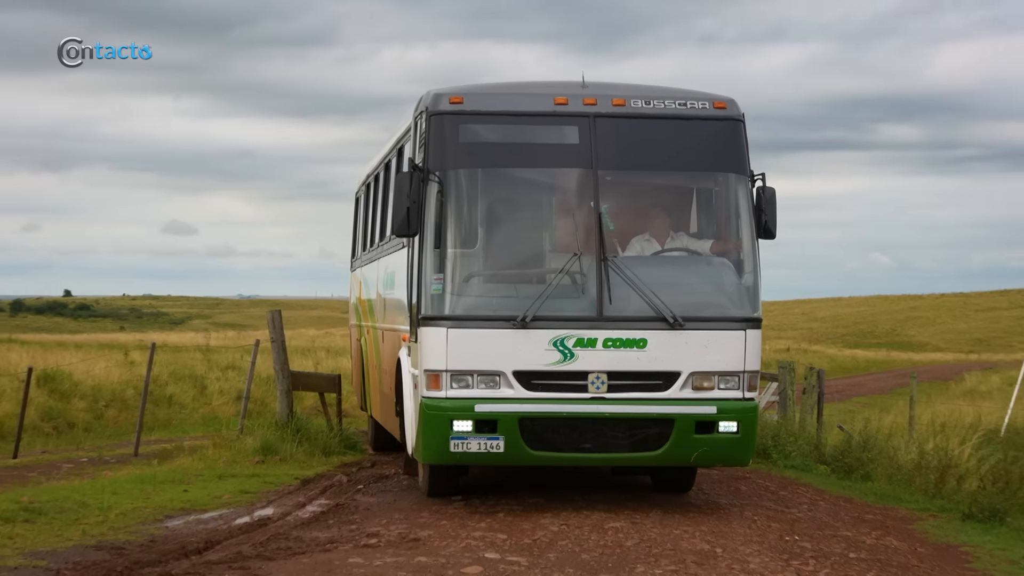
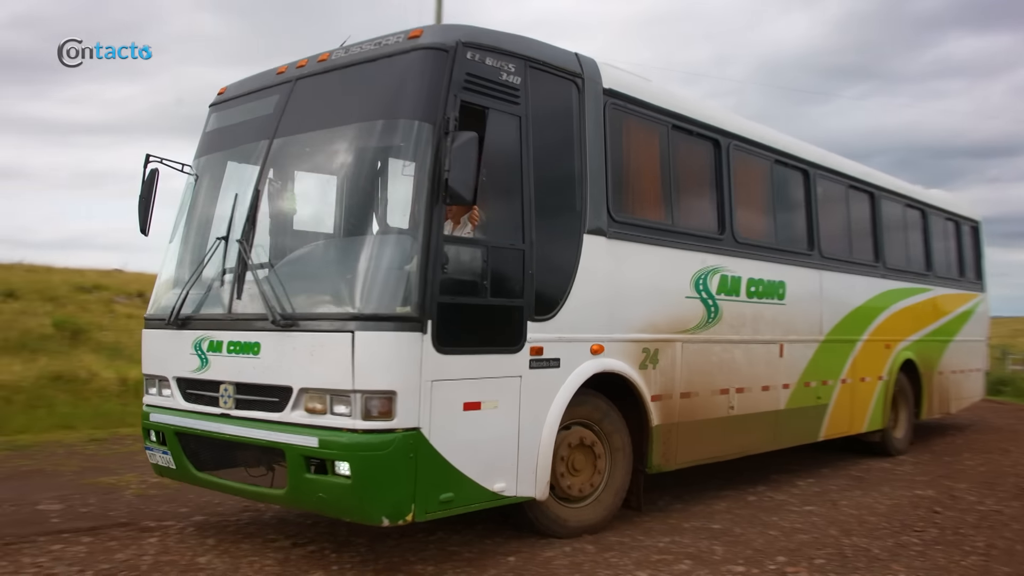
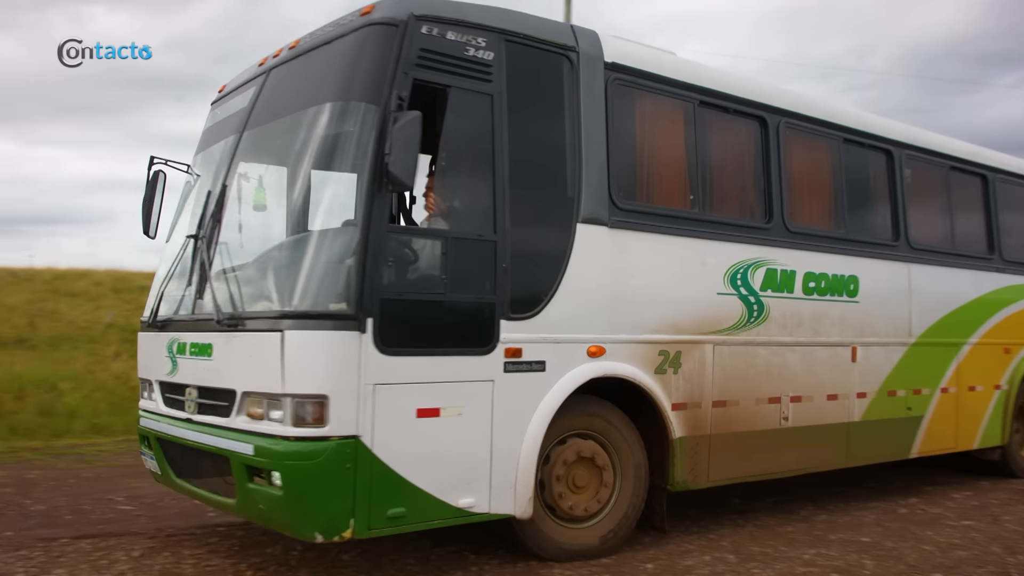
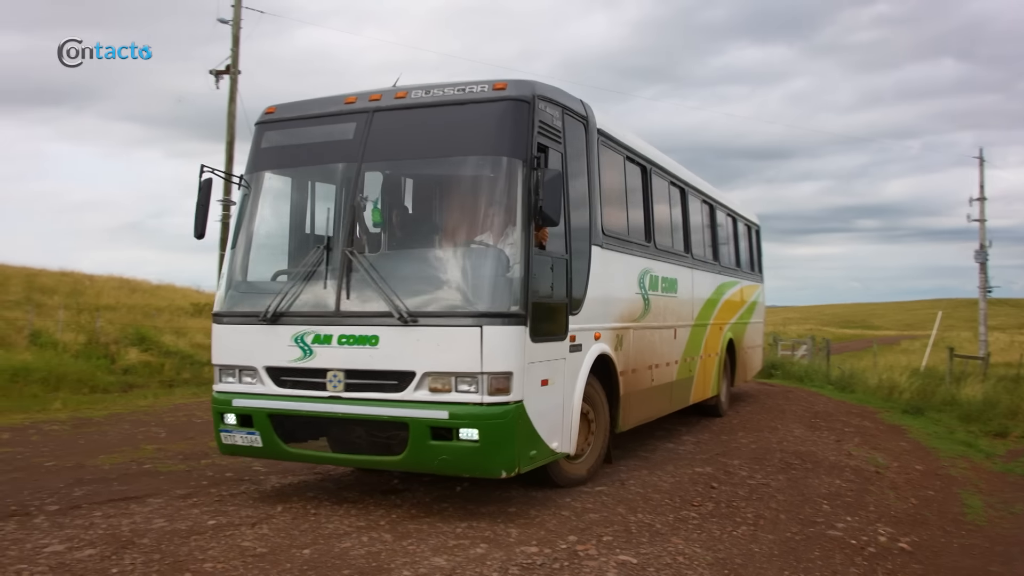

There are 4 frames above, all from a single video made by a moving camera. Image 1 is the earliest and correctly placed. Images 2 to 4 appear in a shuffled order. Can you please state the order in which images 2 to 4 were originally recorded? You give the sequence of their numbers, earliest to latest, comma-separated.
4, 2, 3
